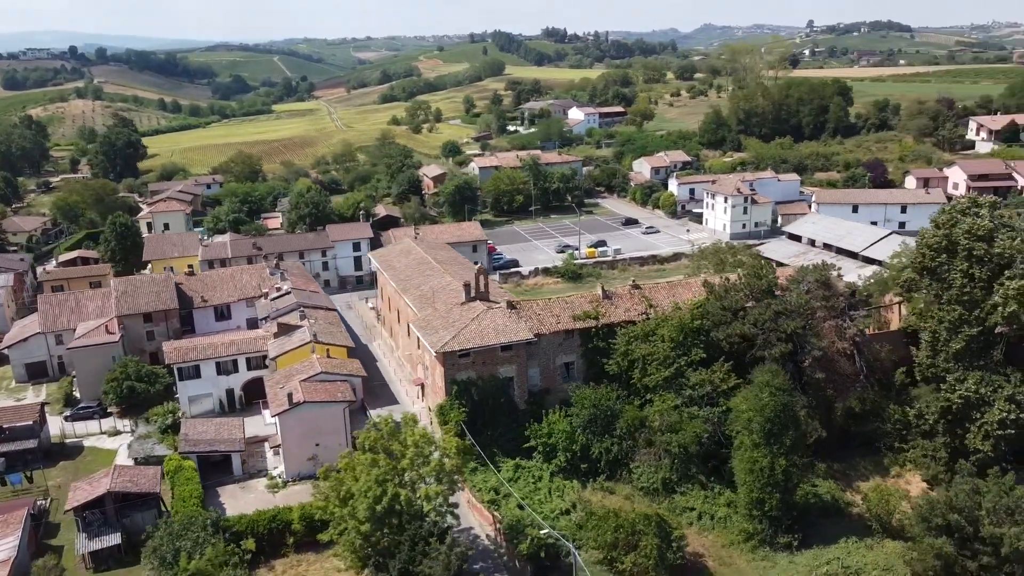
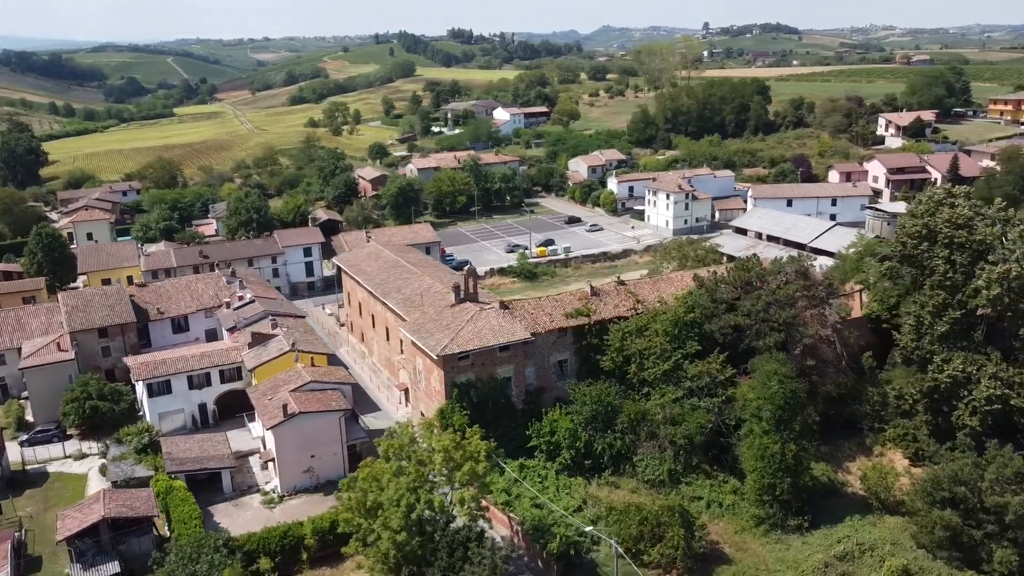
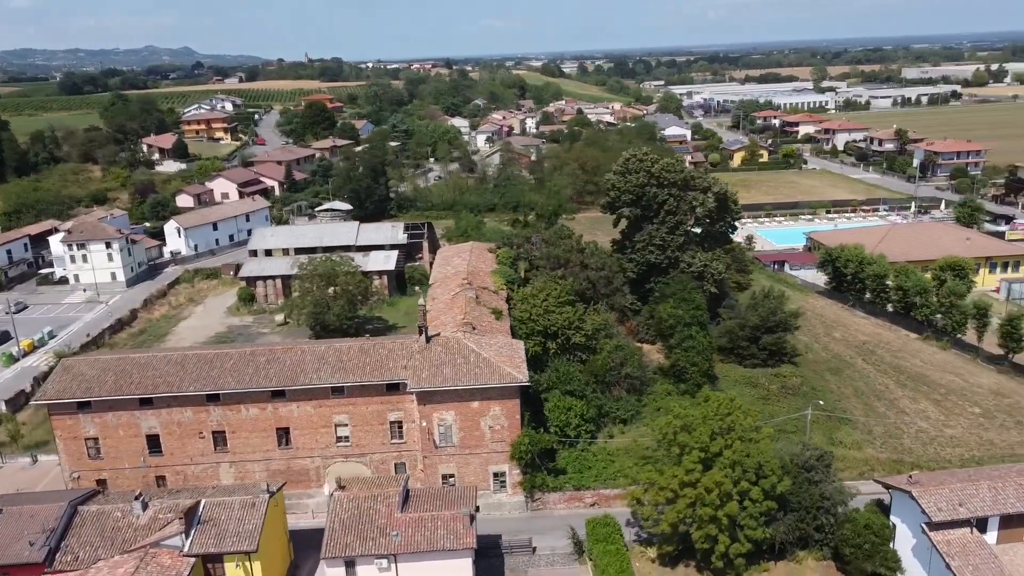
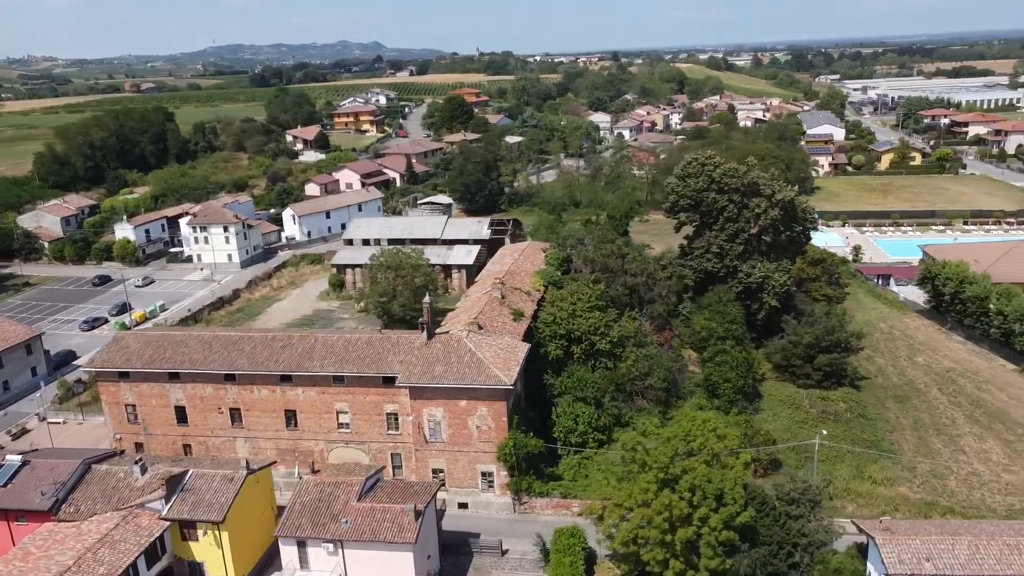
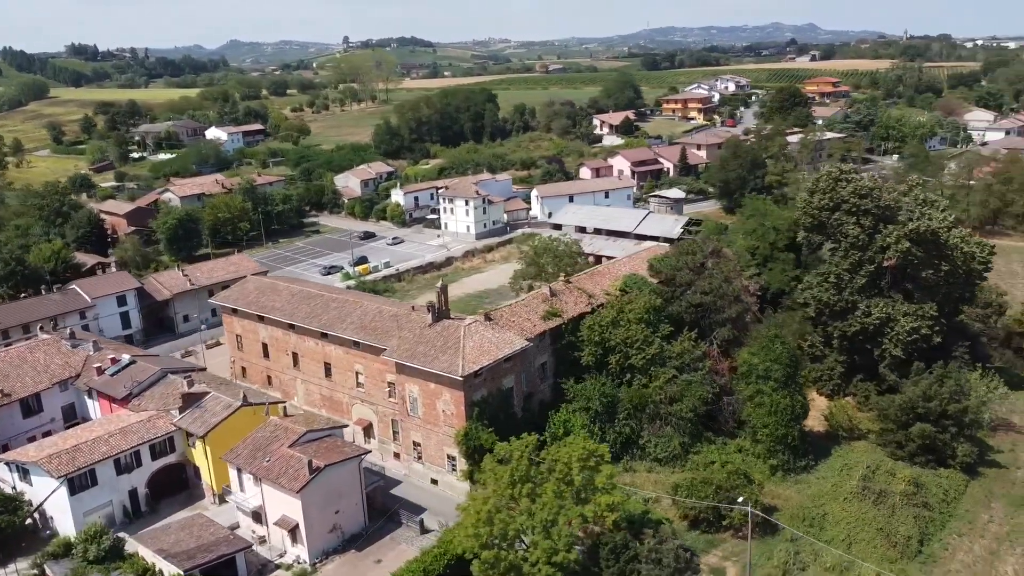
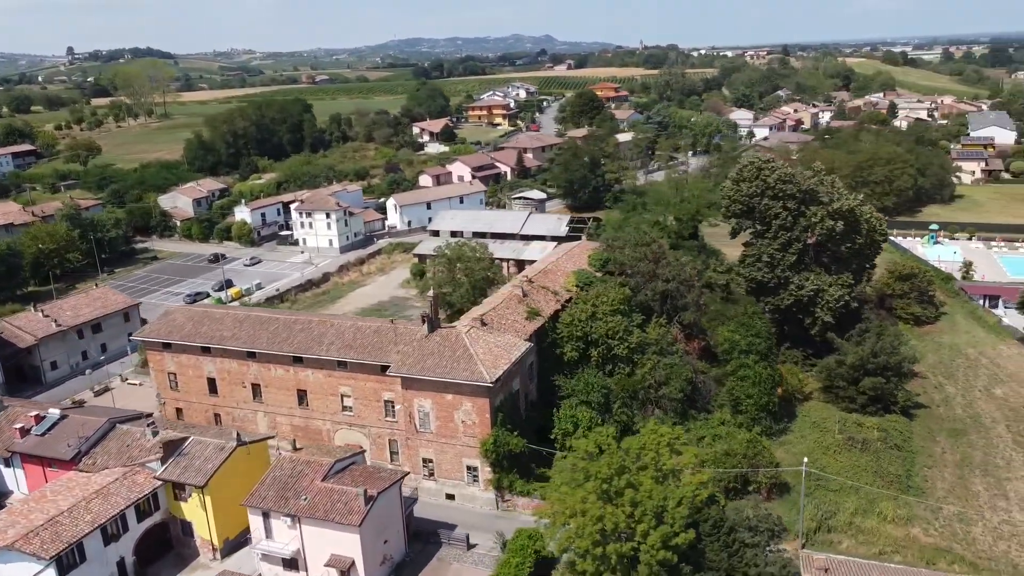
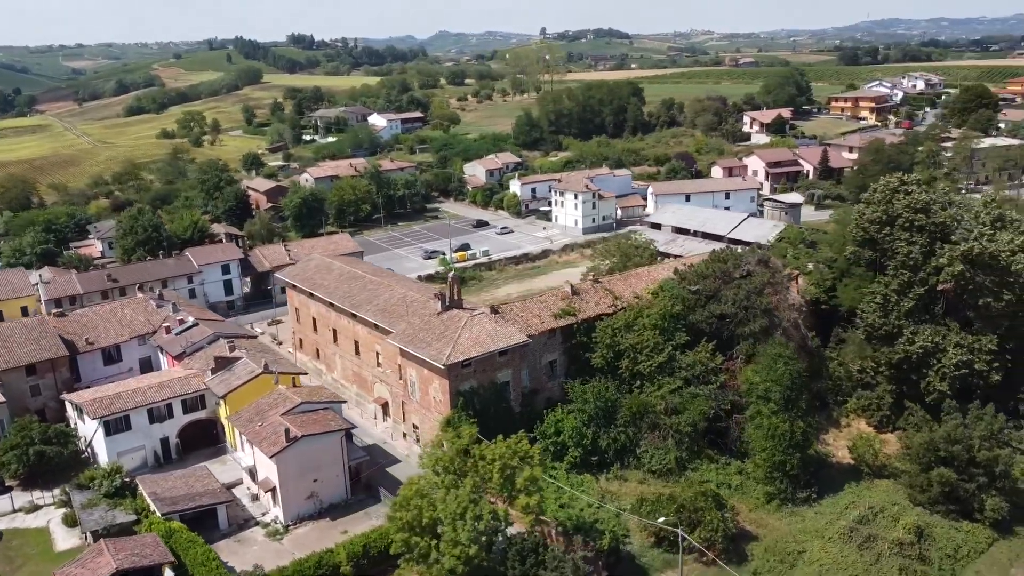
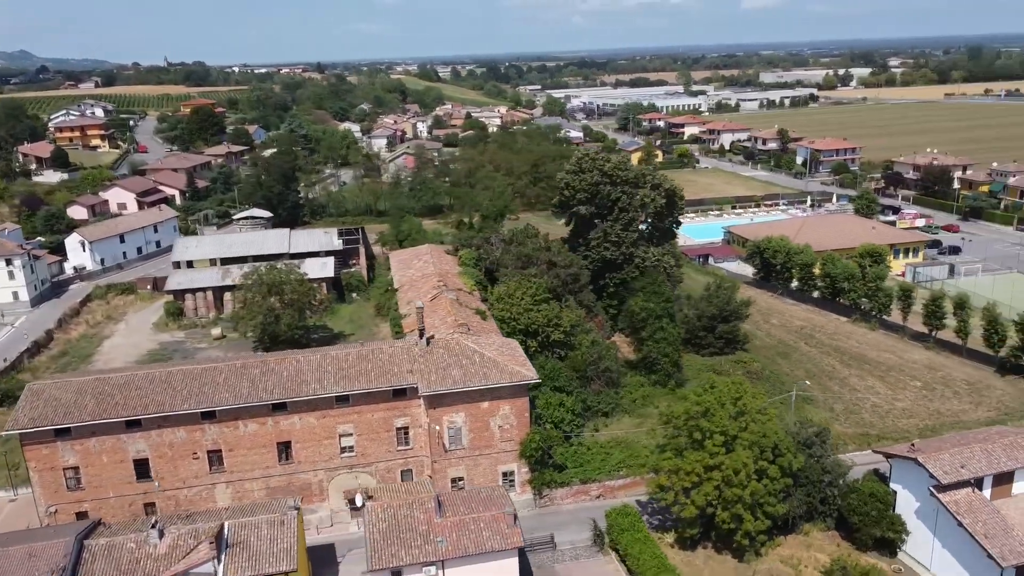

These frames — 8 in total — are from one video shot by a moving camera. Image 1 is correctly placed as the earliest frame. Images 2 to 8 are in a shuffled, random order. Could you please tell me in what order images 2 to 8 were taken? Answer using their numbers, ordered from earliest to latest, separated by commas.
2, 7, 5, 6, 4, 3, 8
